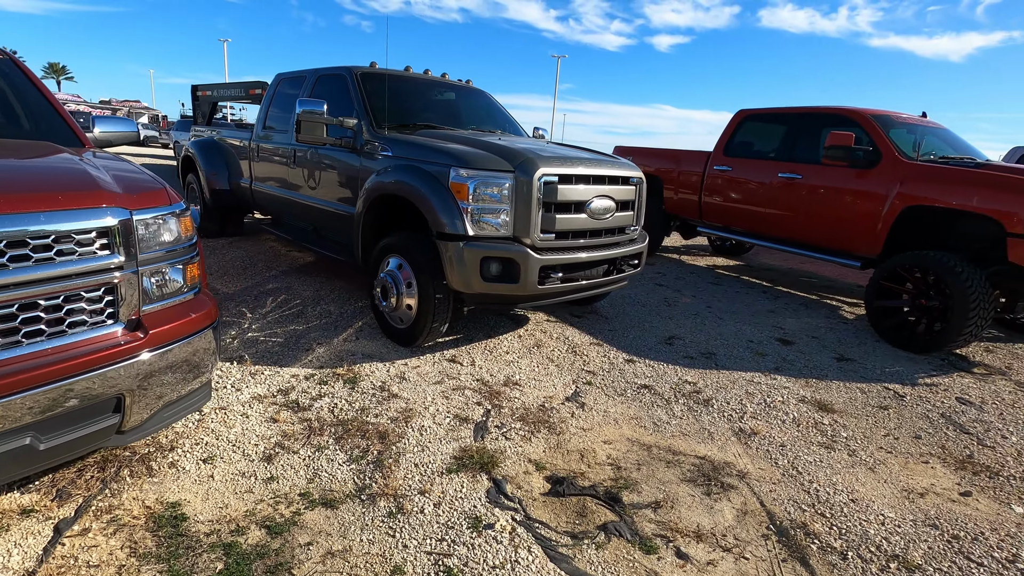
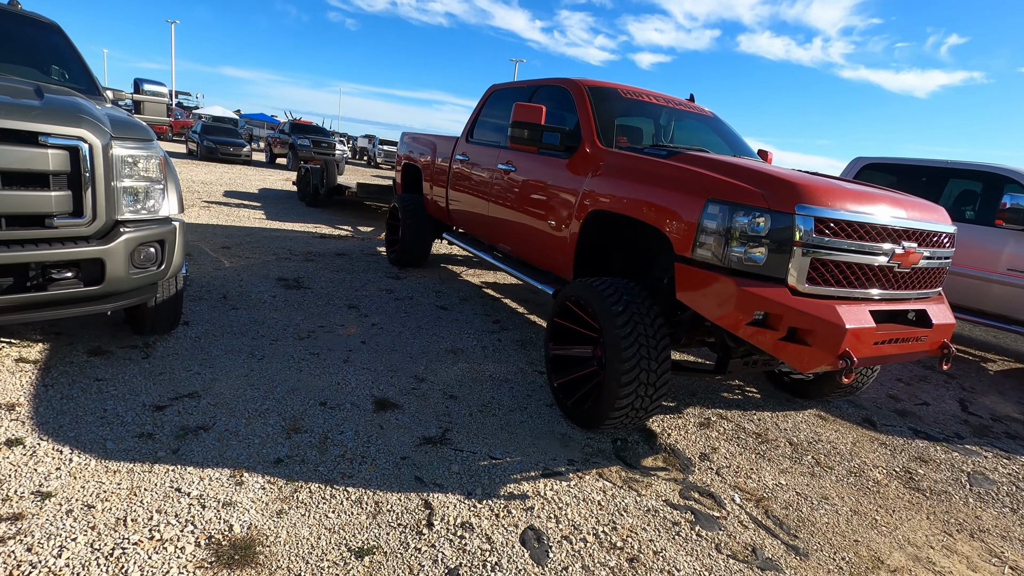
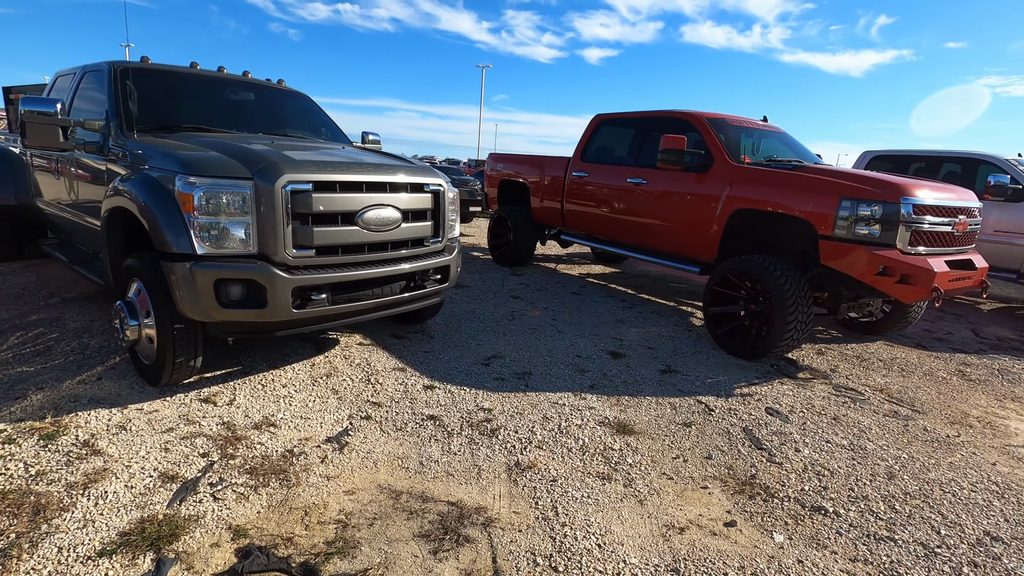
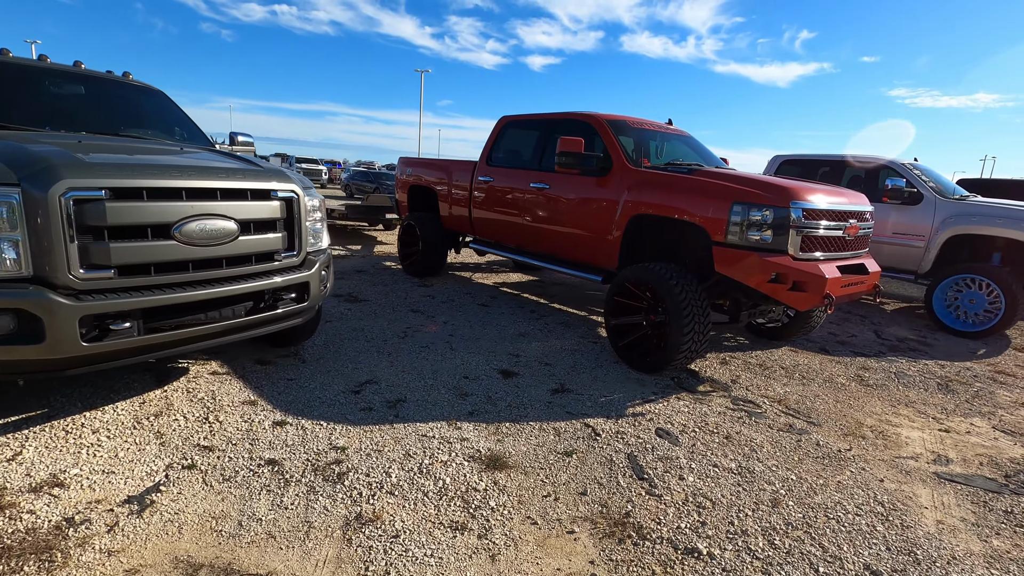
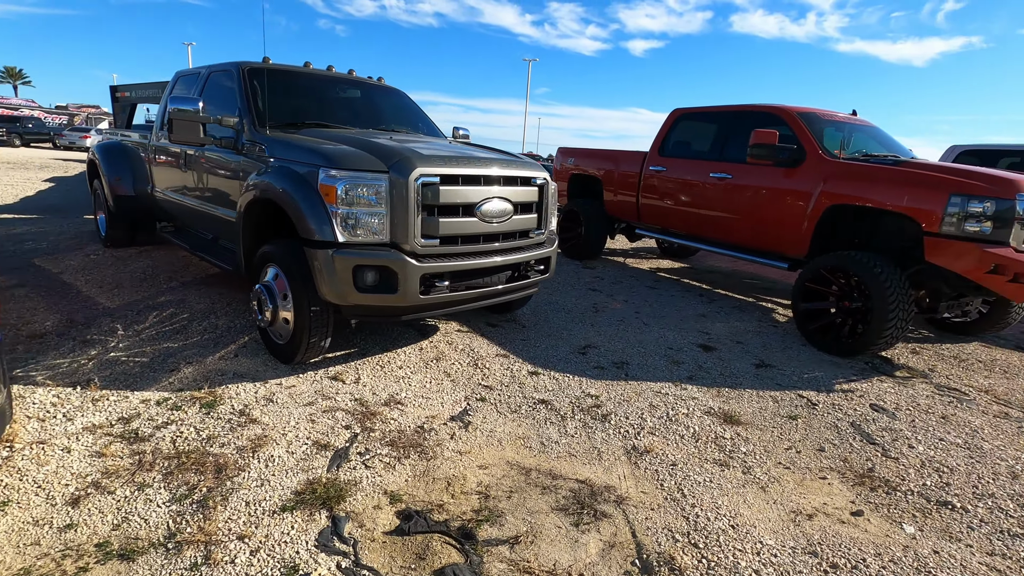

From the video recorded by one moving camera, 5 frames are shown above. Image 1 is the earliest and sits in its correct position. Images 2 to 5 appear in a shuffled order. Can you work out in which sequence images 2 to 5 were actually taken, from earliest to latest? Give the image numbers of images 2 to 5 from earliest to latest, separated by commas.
5, 3, 4, 2
